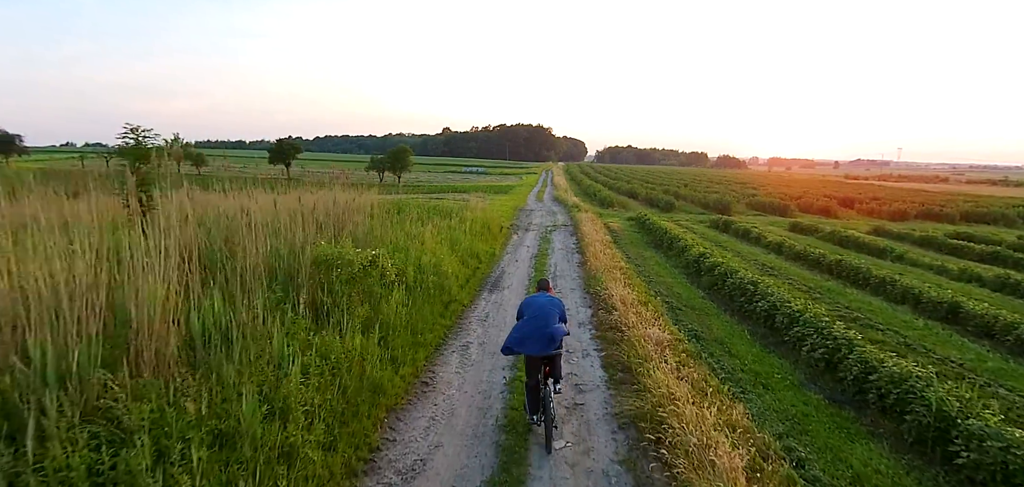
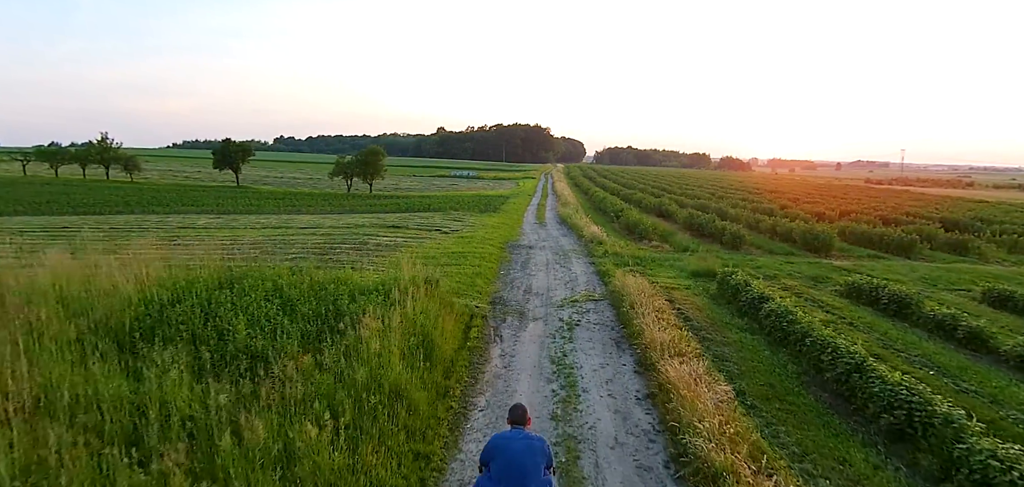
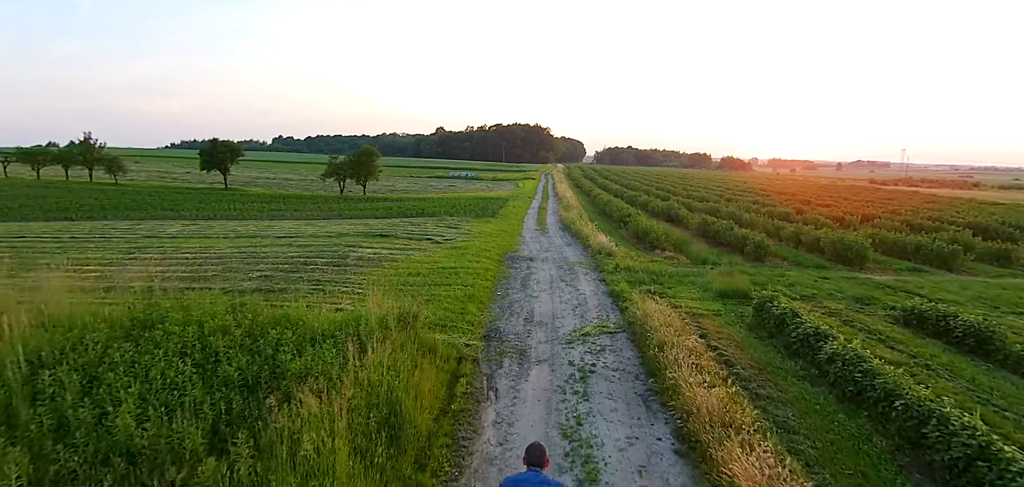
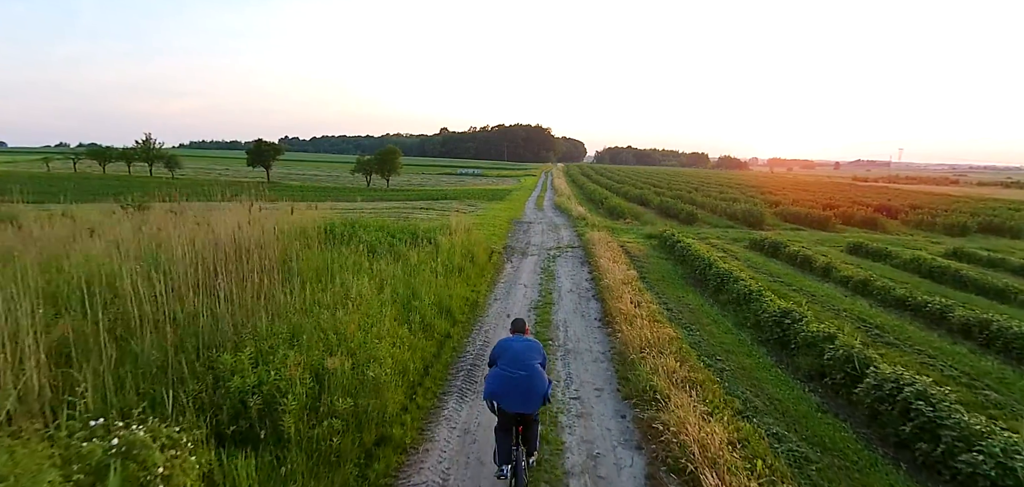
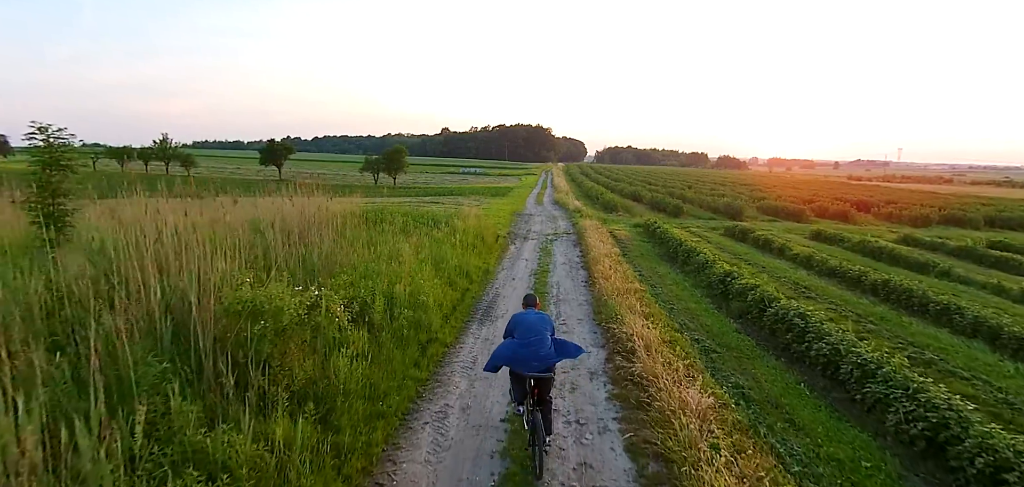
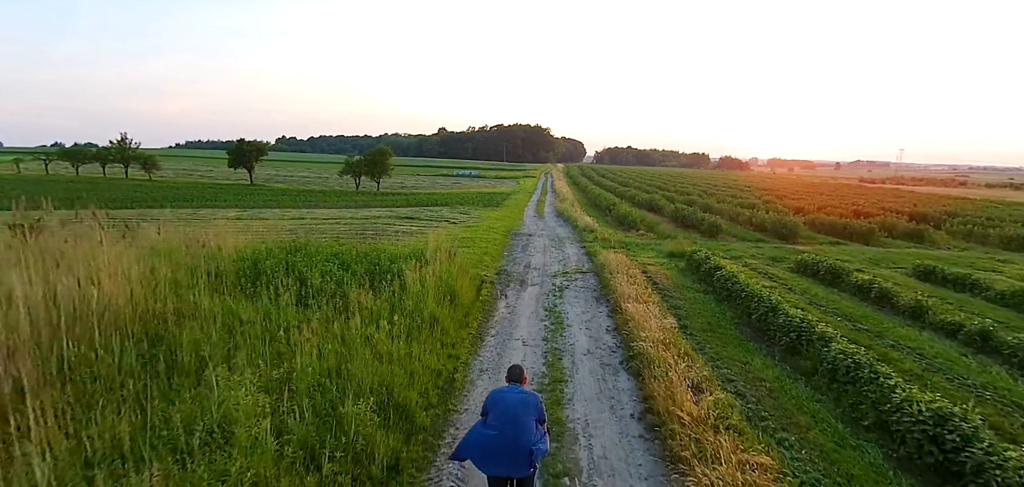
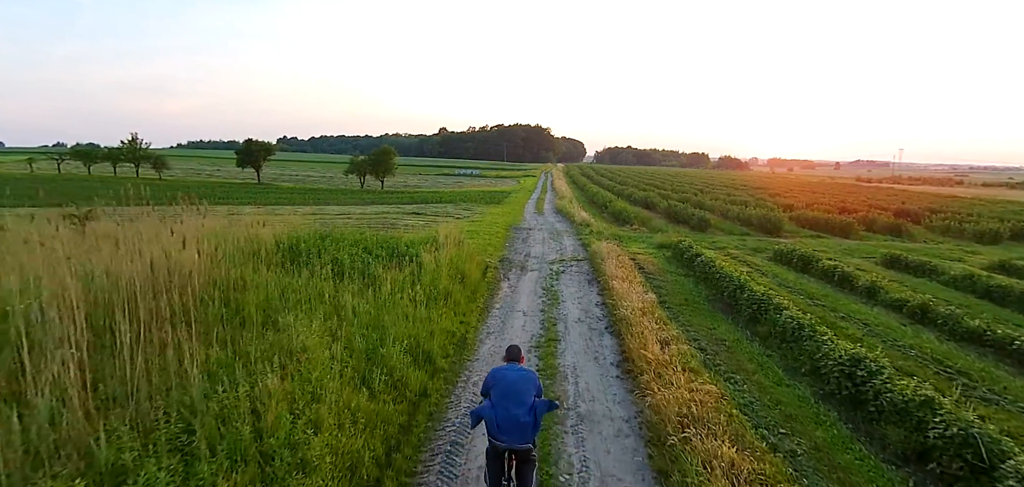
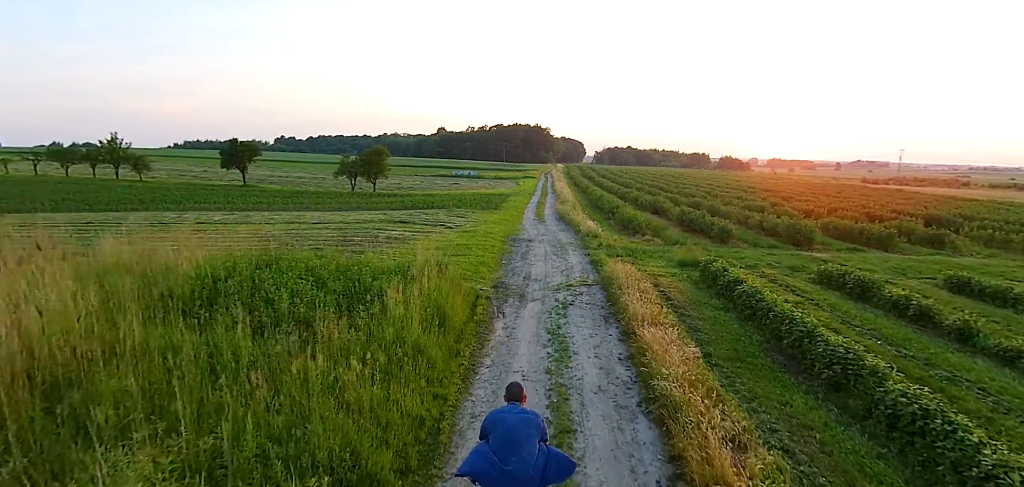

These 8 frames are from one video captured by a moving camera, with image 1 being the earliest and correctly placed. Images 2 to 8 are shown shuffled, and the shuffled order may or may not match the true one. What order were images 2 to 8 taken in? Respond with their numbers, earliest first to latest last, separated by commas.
5, 4, 7, 6, 8, 2, 3
